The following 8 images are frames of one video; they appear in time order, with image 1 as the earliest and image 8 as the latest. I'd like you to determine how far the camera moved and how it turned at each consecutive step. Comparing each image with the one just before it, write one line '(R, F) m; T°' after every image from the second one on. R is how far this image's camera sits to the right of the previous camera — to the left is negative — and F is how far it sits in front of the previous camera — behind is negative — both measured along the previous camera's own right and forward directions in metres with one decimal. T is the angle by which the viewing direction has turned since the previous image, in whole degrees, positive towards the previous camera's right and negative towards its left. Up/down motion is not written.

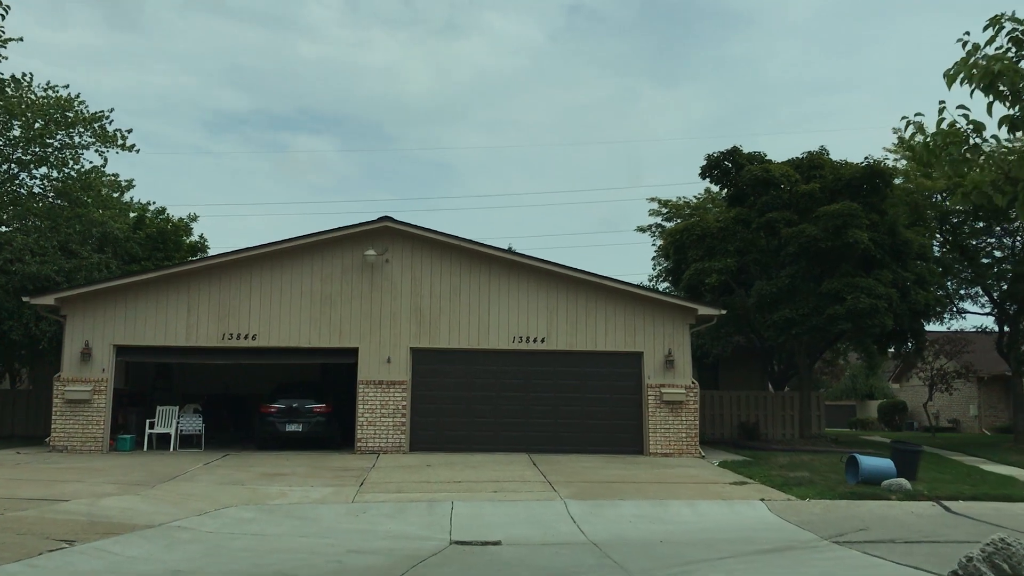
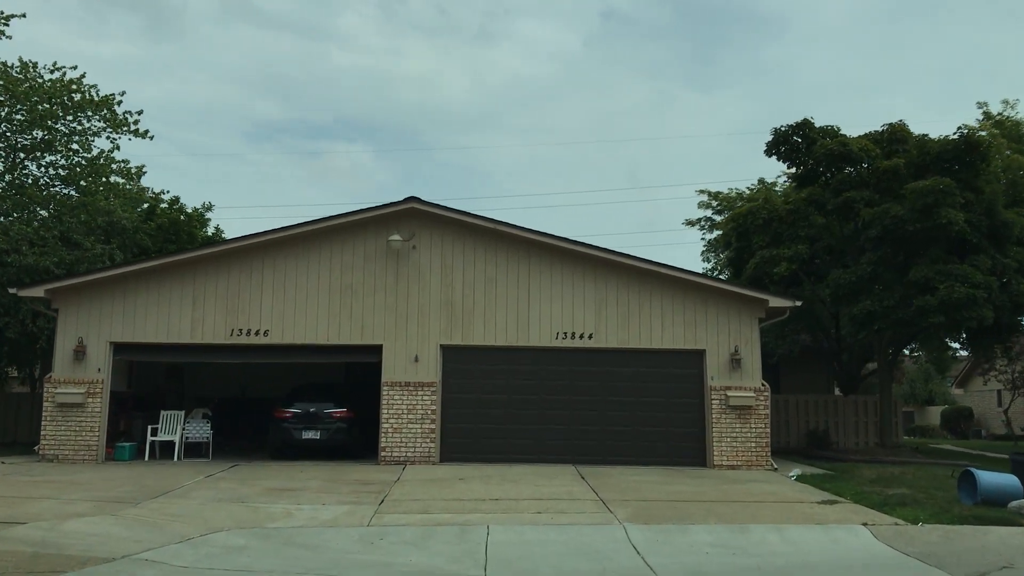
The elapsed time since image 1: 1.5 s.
(-0.1, +2.2) m; -2°
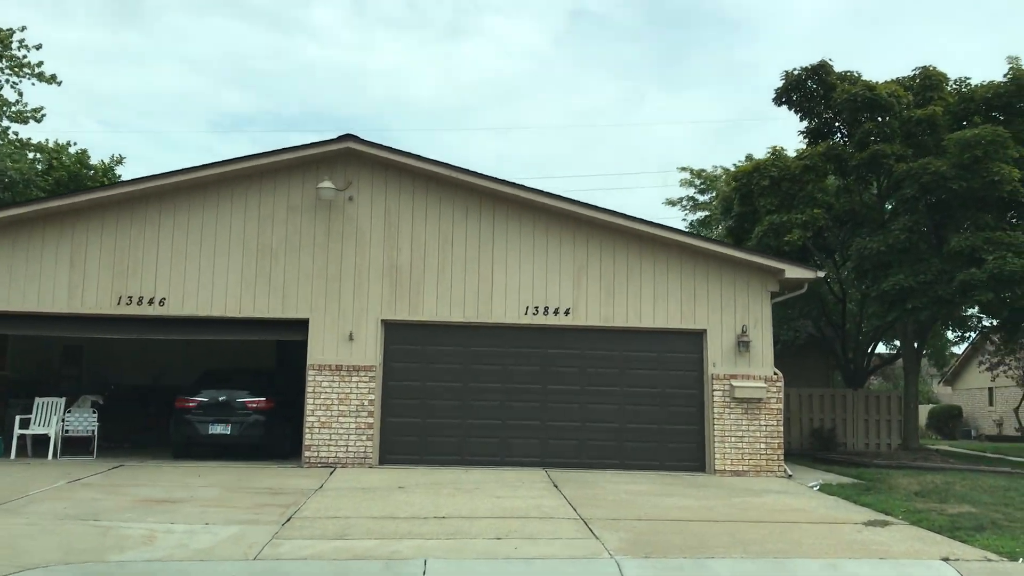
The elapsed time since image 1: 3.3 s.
(+0.1, +3.2) m; +2°
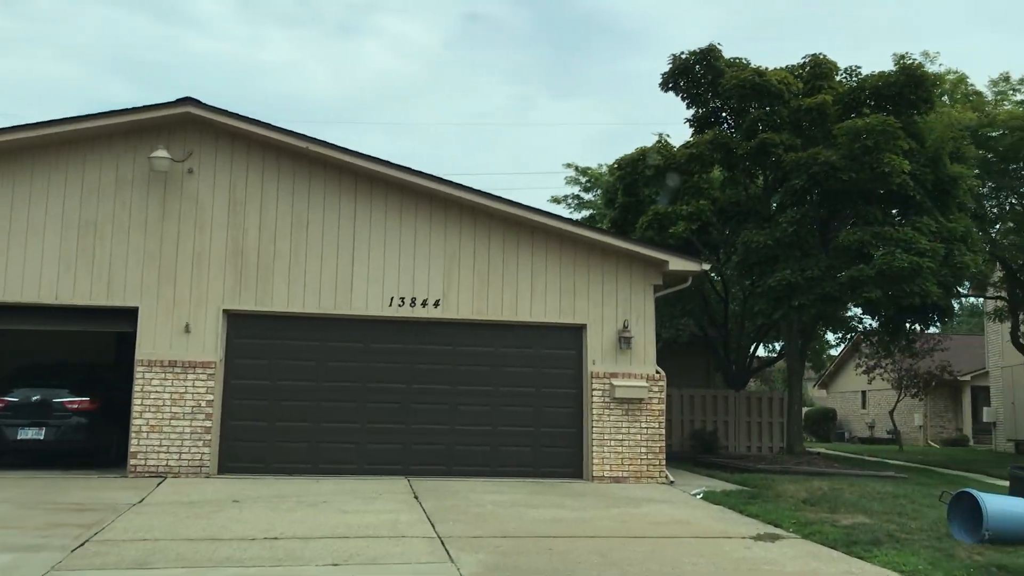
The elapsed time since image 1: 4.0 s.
(+0.3, +1.3) m; +7°
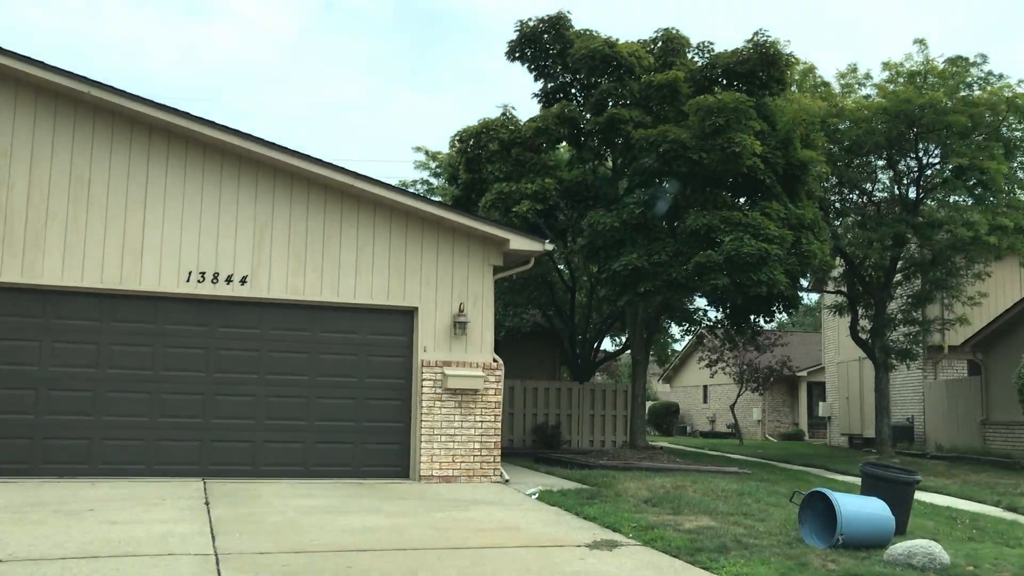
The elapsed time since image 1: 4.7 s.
(+0.4, +1.2) m; +9°
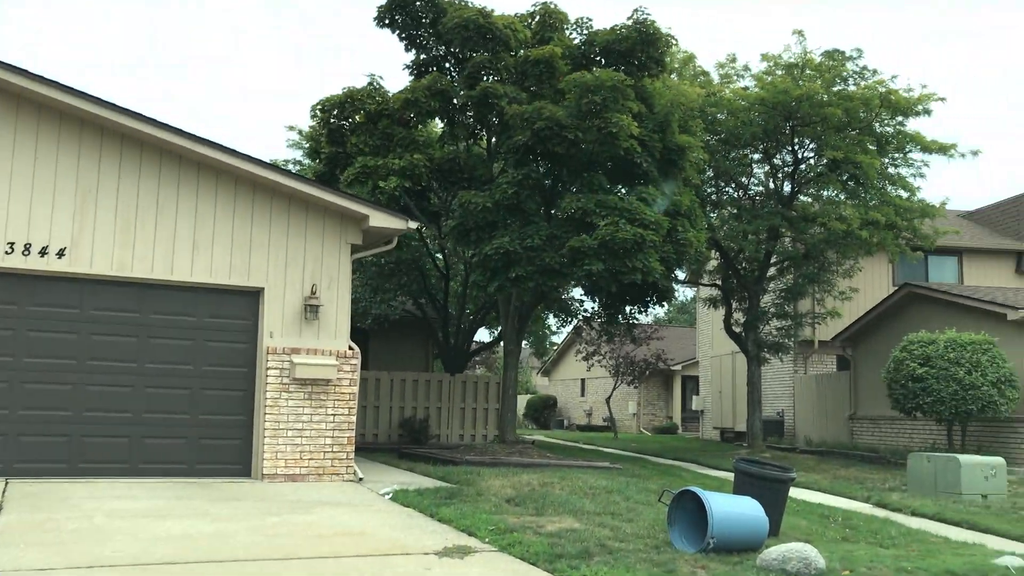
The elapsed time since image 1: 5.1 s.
(+0.3, +0.8) m; +7°
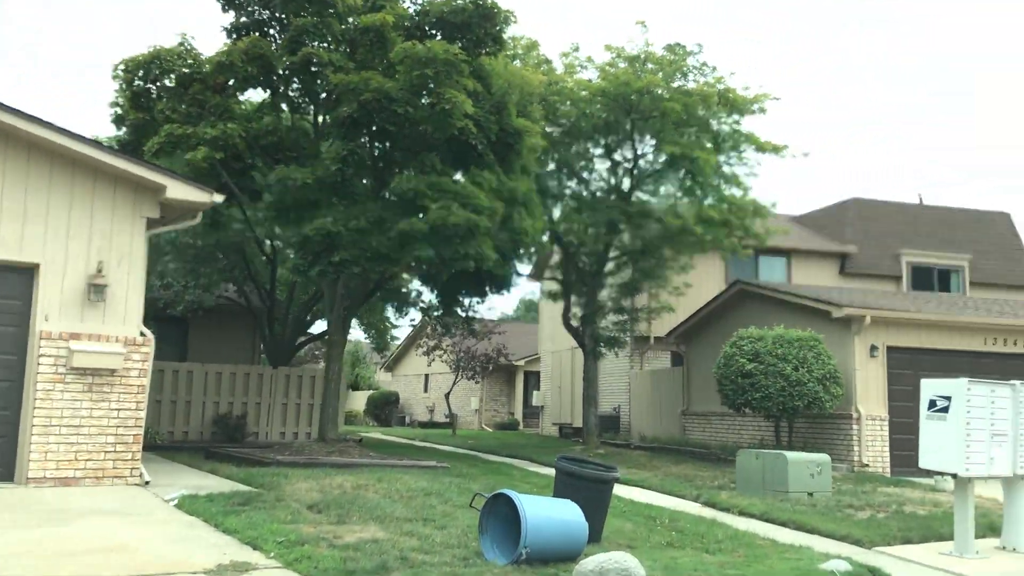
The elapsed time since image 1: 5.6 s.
(+0.3, +0.8) m; +9°
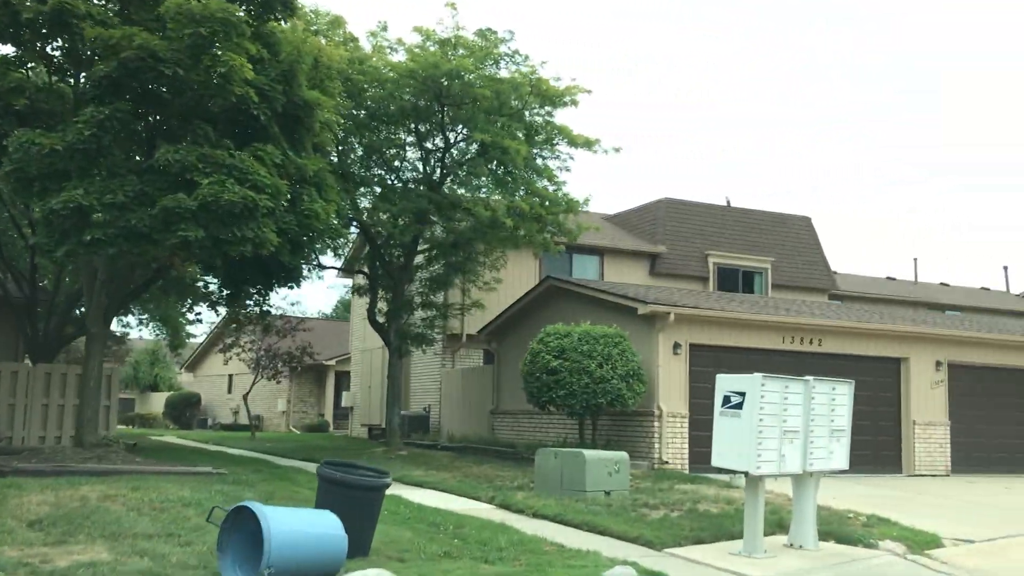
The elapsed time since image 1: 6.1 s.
(+0.4, +0.7) m; +10°
